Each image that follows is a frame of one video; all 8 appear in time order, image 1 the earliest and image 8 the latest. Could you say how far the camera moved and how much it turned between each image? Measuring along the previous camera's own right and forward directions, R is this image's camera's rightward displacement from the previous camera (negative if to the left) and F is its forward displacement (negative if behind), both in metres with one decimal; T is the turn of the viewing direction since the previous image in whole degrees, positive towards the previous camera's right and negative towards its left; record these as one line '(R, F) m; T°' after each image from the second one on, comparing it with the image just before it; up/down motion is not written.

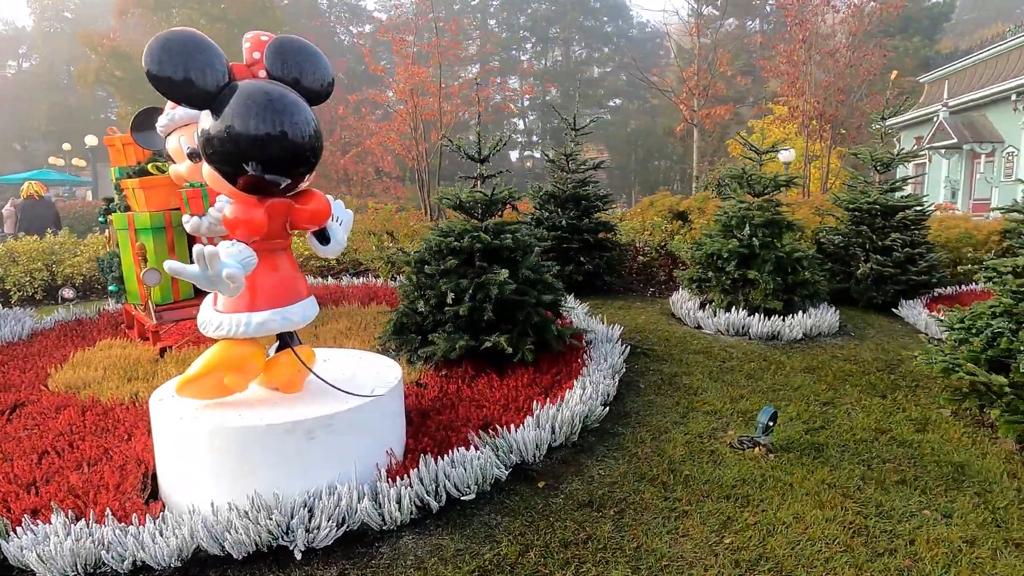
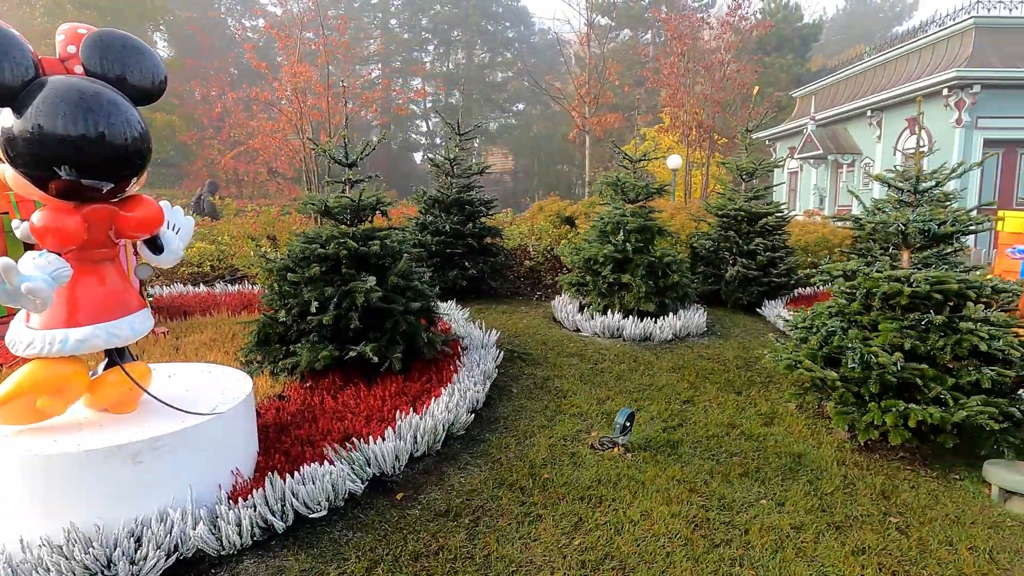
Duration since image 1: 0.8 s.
(+0.3, 0.0) m; +8°
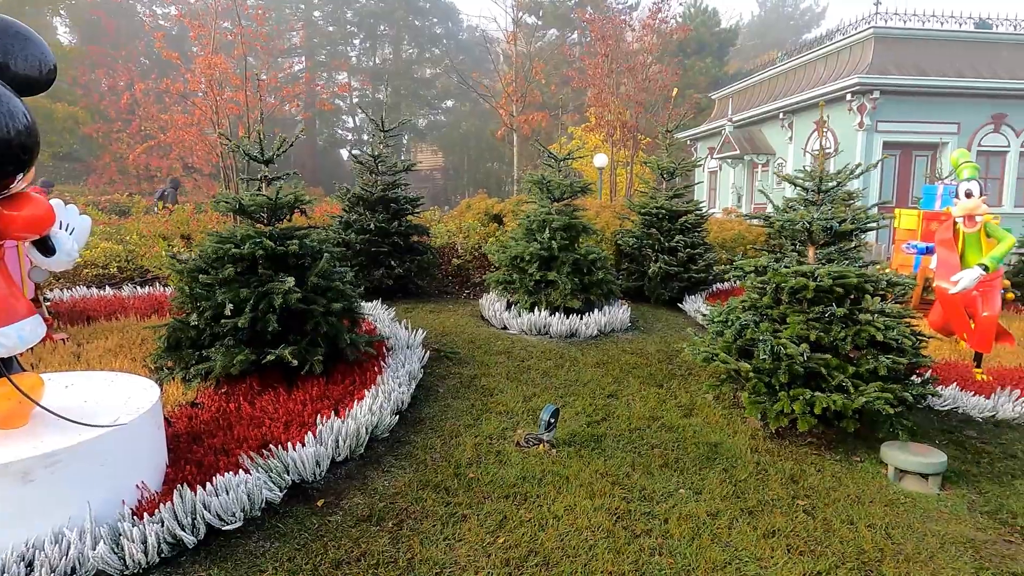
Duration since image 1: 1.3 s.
(0.0, 0.0) m; +6°
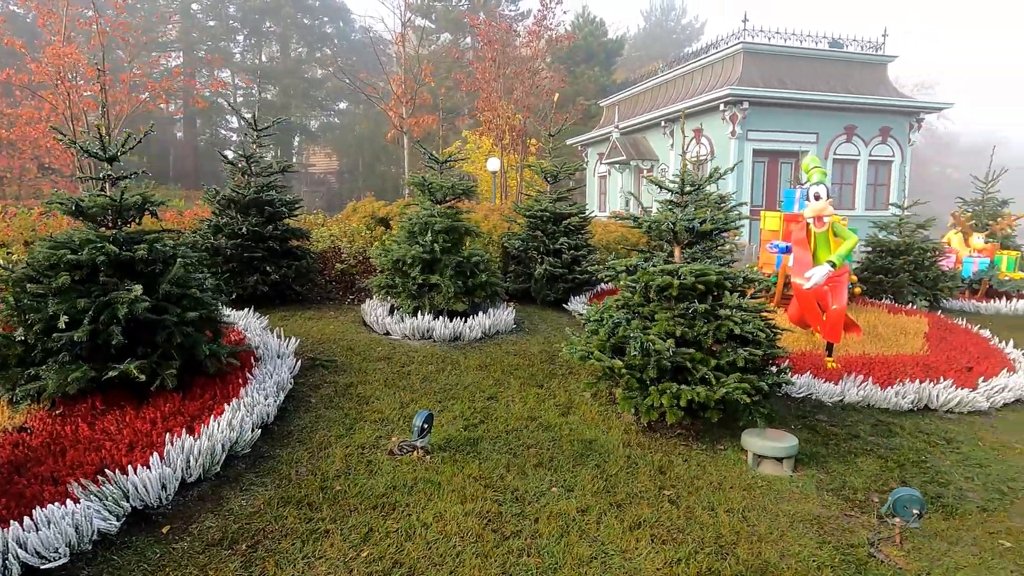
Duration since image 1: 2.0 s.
(+0.2, 0.0) m; +9°
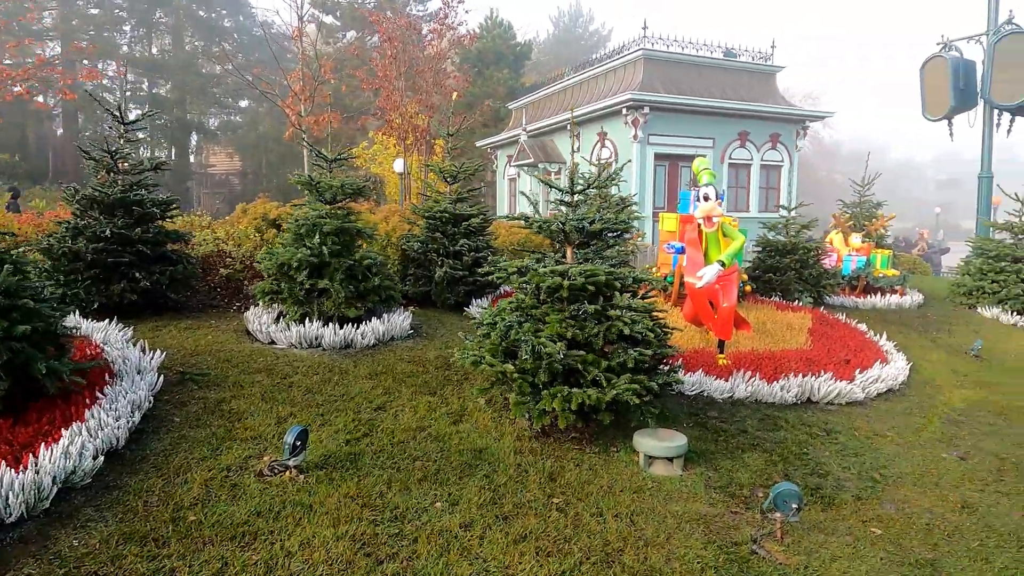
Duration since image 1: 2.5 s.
(+0.2, +0.2) m; +7°
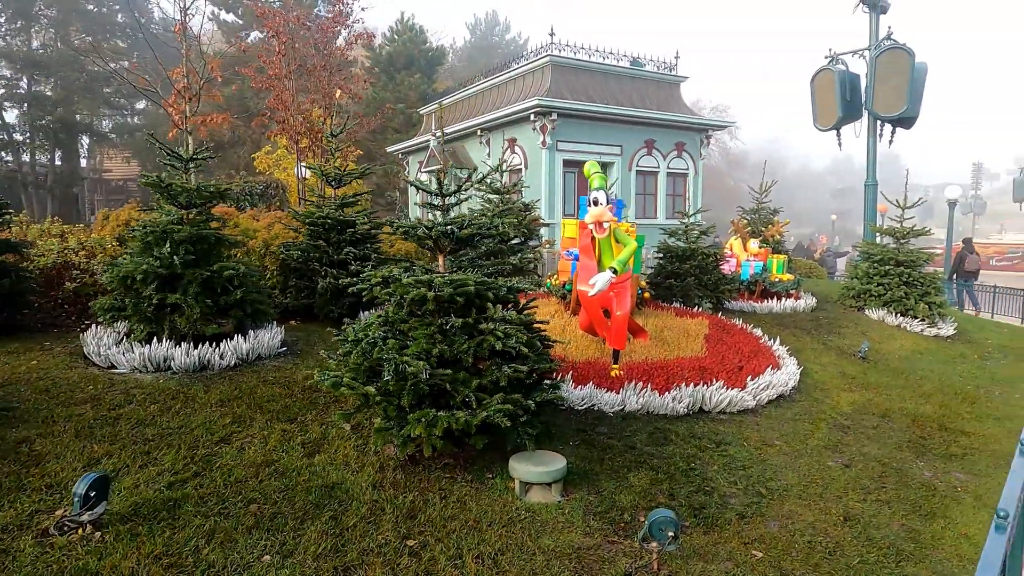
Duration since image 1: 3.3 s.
(+0.4, +0.4) m; +7°
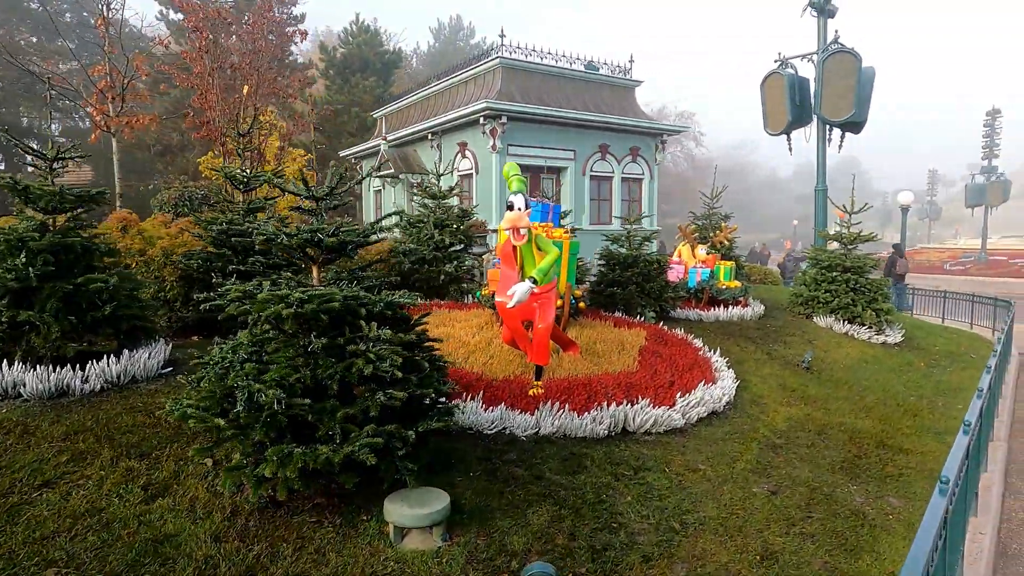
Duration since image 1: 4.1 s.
(+0.5, +0.4) m; +3°
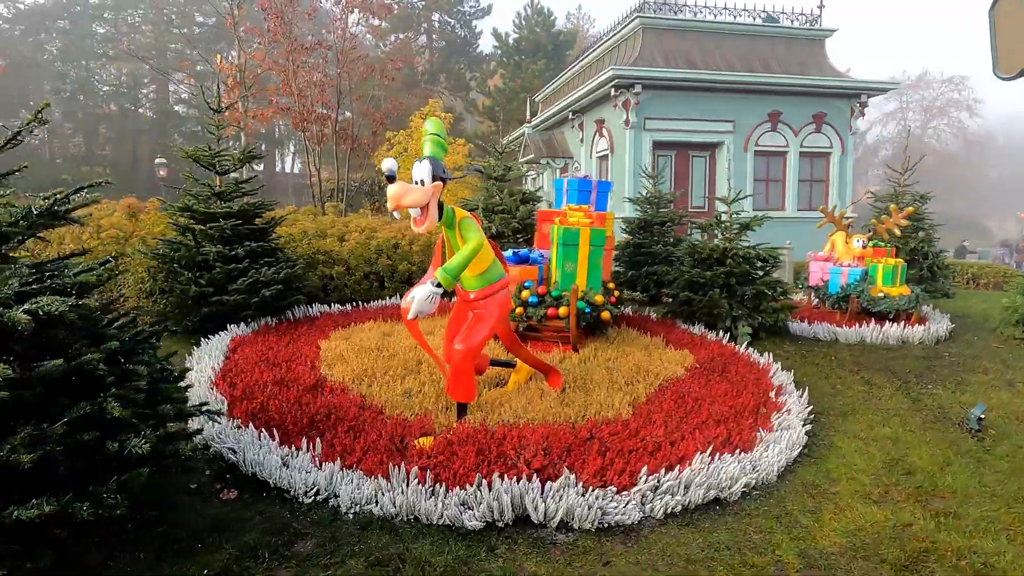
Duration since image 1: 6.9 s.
(+1.8, +1.9) m; -20°
